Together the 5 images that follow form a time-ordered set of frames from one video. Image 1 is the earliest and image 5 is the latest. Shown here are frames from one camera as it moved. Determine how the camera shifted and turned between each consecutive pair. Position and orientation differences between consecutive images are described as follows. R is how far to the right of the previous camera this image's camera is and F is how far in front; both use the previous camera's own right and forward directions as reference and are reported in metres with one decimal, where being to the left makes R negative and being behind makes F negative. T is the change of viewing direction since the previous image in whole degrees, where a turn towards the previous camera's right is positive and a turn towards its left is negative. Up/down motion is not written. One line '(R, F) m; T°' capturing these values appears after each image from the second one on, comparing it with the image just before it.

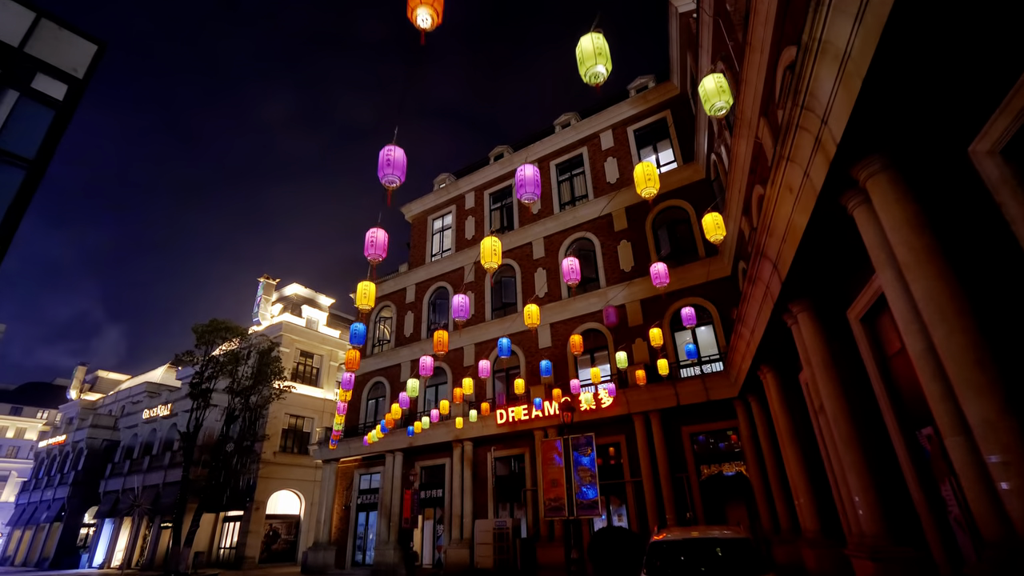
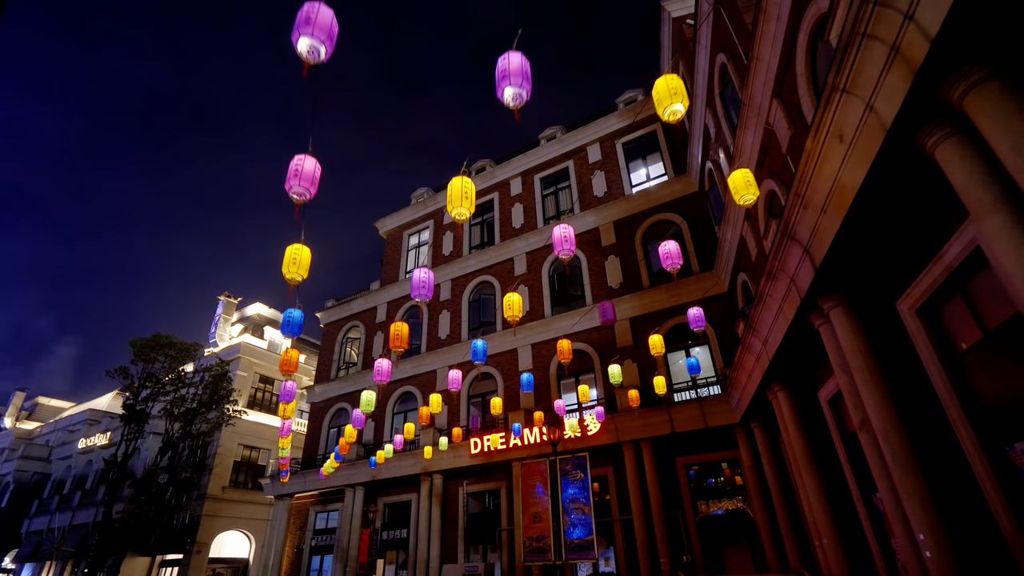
(0.0, +1.4) m; +2°
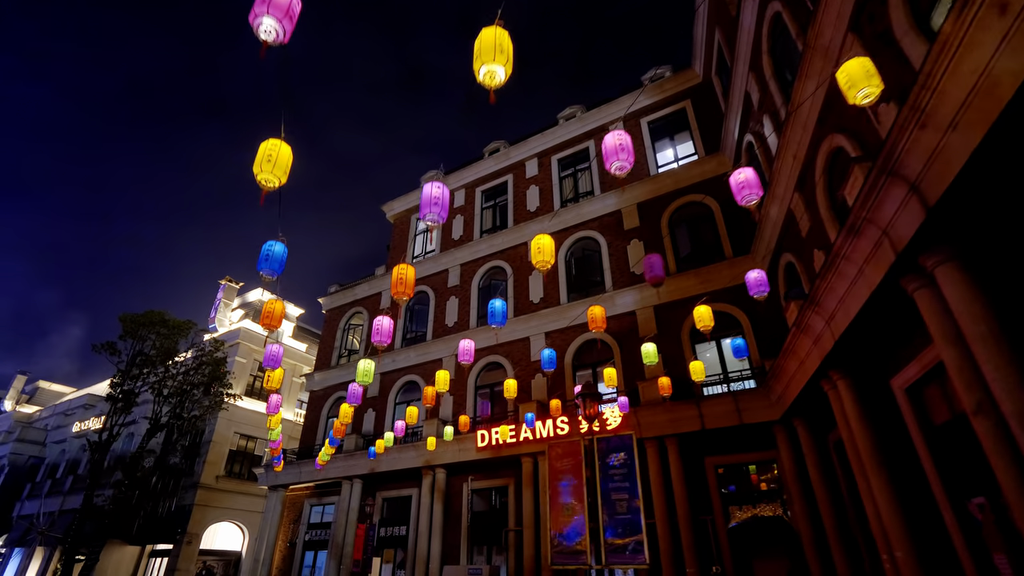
(-0.2, +1.1) m; -1°
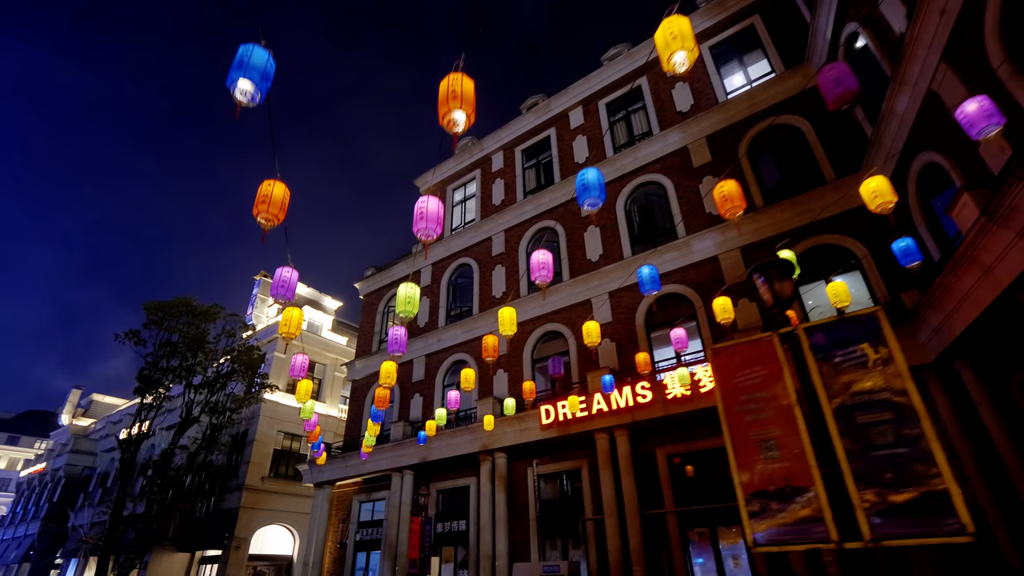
(-0.6, +1.9) m; -4°
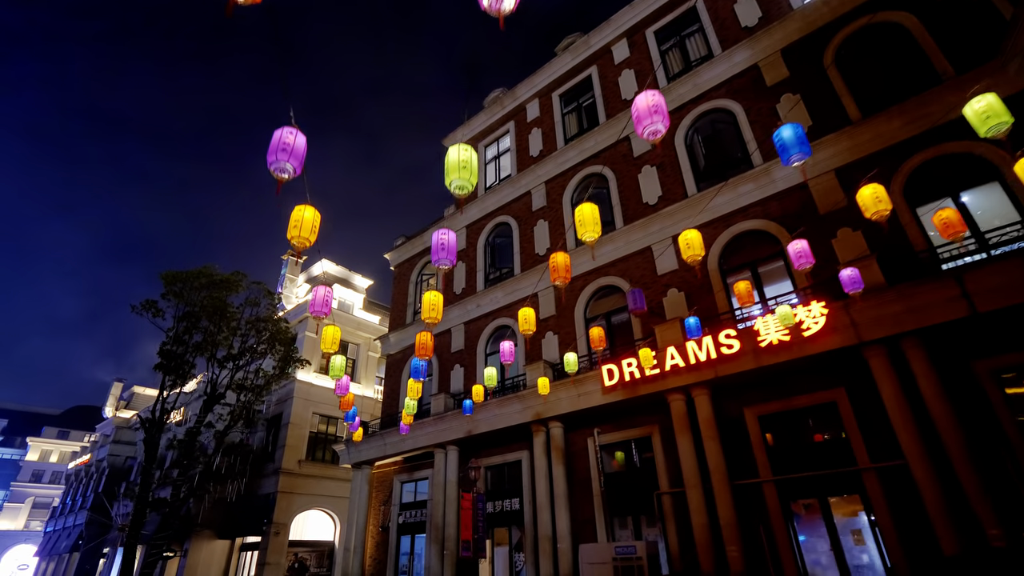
(-0.5, +1.6) m; -3°
